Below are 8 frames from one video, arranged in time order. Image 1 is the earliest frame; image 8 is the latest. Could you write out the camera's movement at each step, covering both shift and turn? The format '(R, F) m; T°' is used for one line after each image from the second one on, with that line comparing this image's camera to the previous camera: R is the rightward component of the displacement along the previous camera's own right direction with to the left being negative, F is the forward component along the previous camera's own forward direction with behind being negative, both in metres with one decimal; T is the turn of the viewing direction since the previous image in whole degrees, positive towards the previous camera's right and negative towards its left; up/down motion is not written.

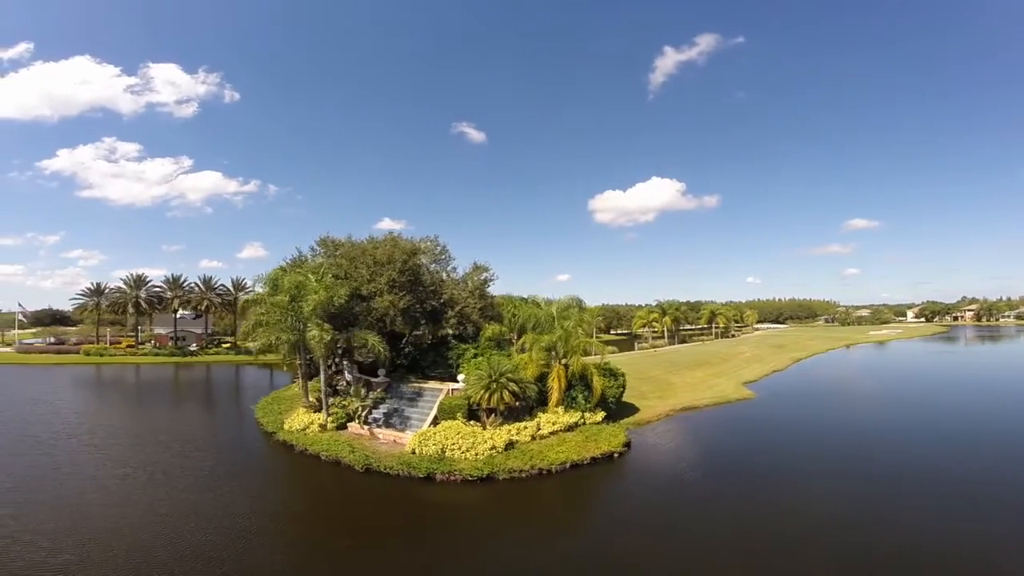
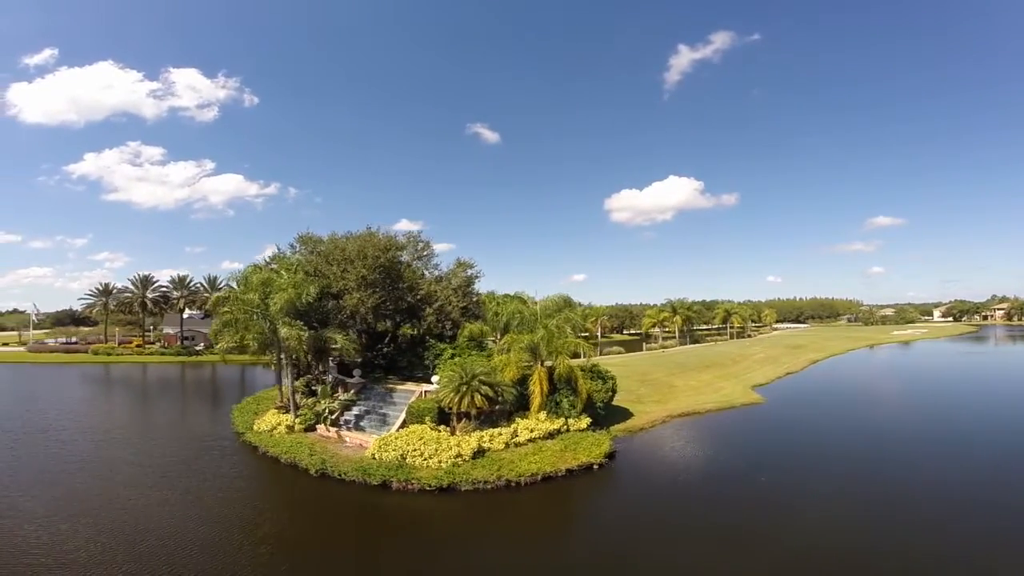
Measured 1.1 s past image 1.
(+1.7, +1.8) m; -2°
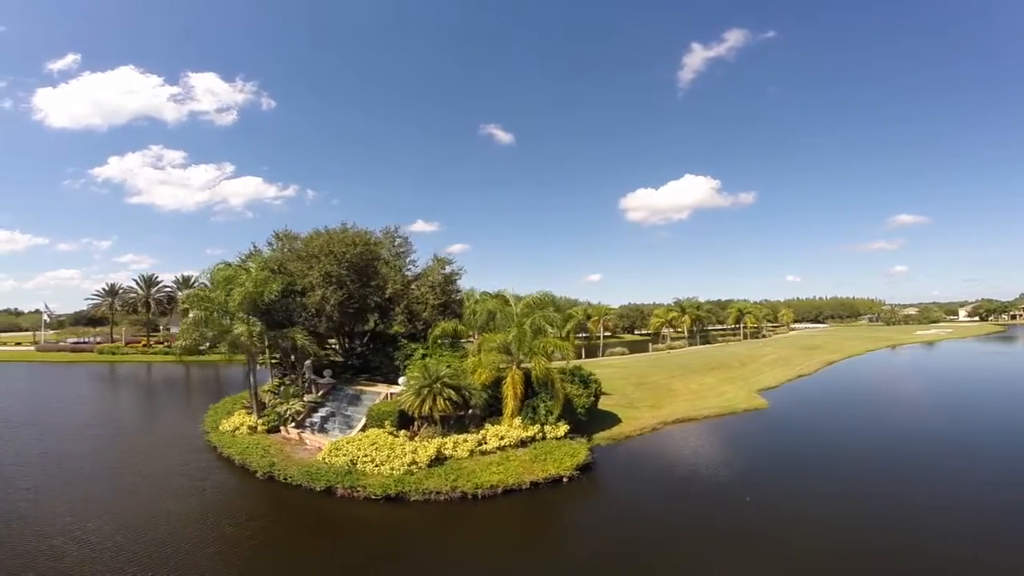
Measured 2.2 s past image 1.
(+1.7, +1.7) m; -2°
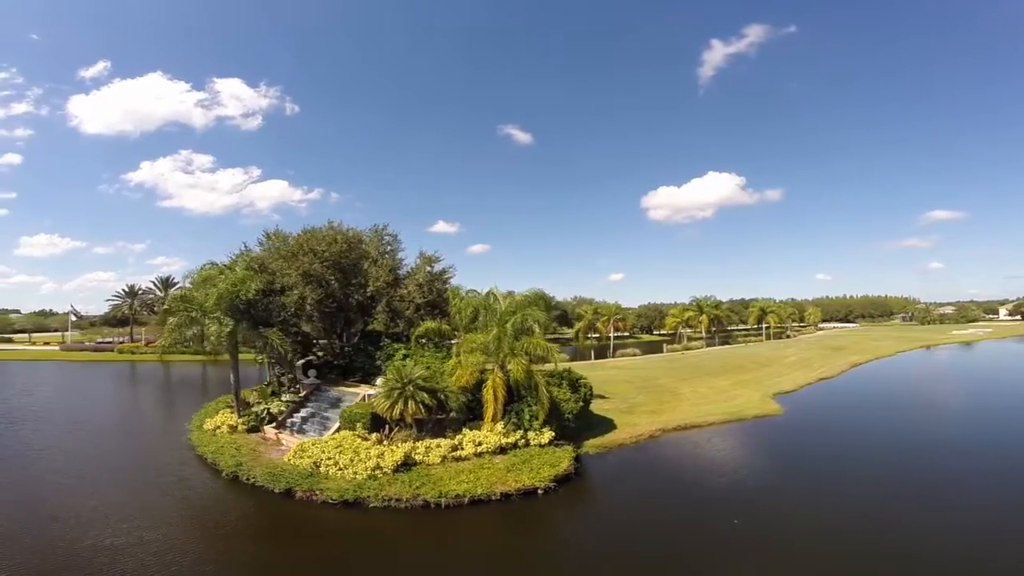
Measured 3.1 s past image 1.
(+1.5, +1.4) m; -2°
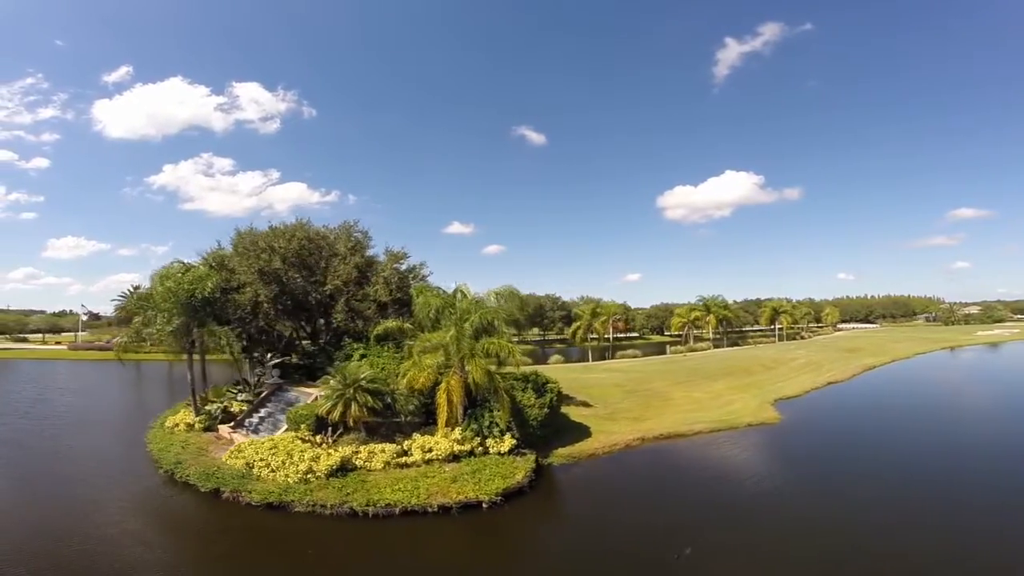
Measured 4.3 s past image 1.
(+2.0, +1.4) m; -2°
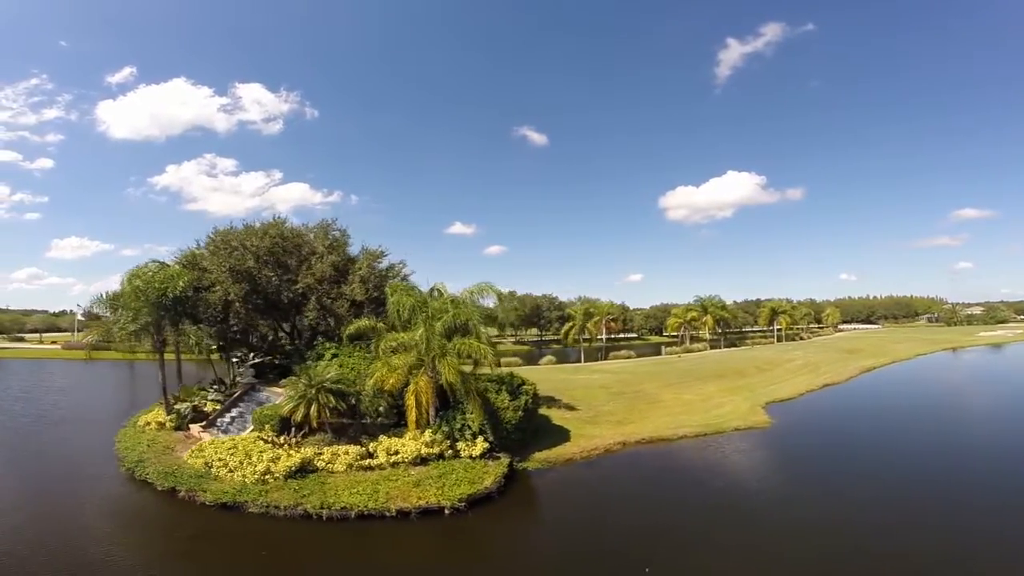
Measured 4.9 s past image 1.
(+1.0, +0.6) m; 0°
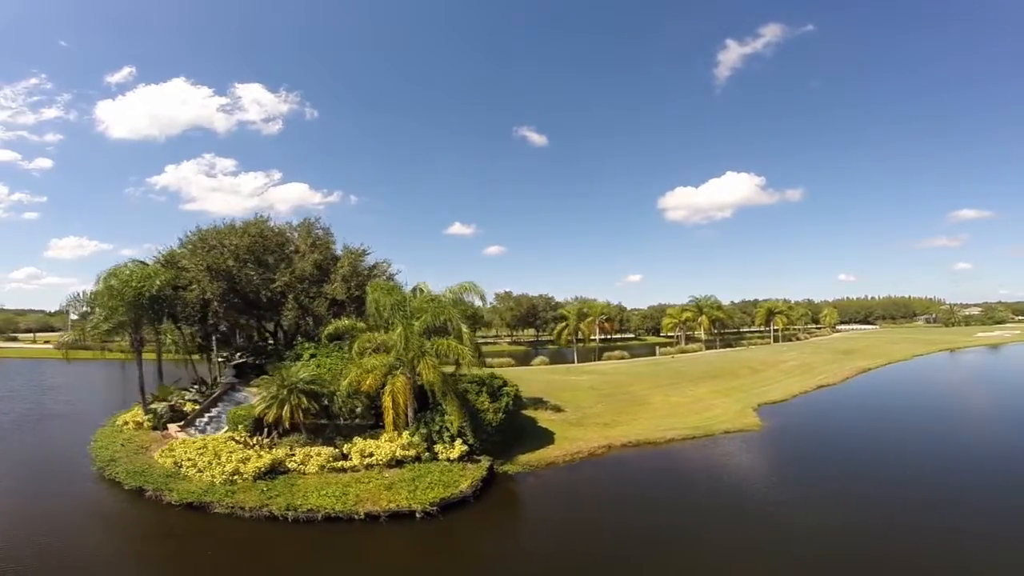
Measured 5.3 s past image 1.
(+0.6, +0.4) m; 0°
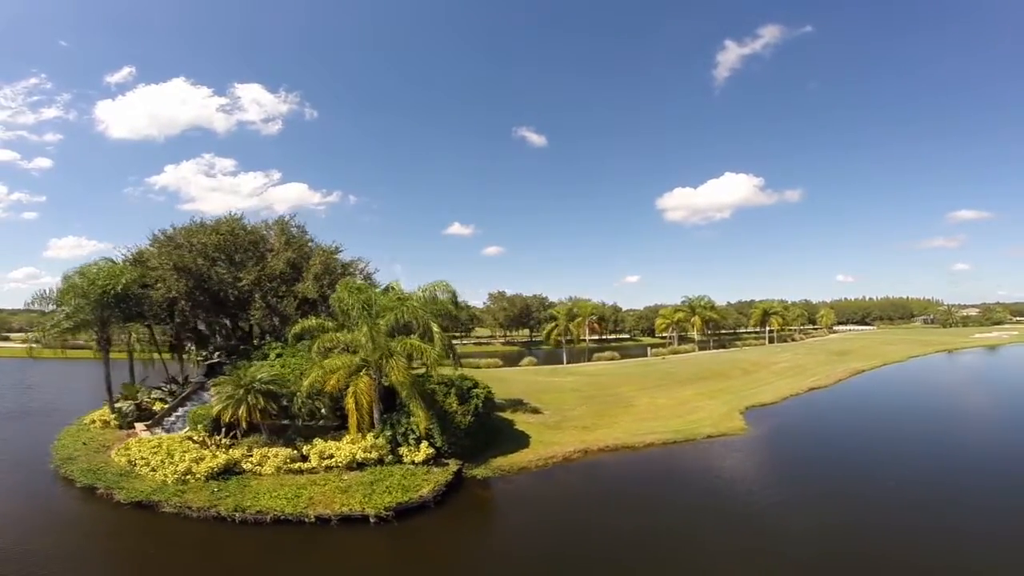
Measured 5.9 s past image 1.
(+1.0, +0.5) m; 0°
